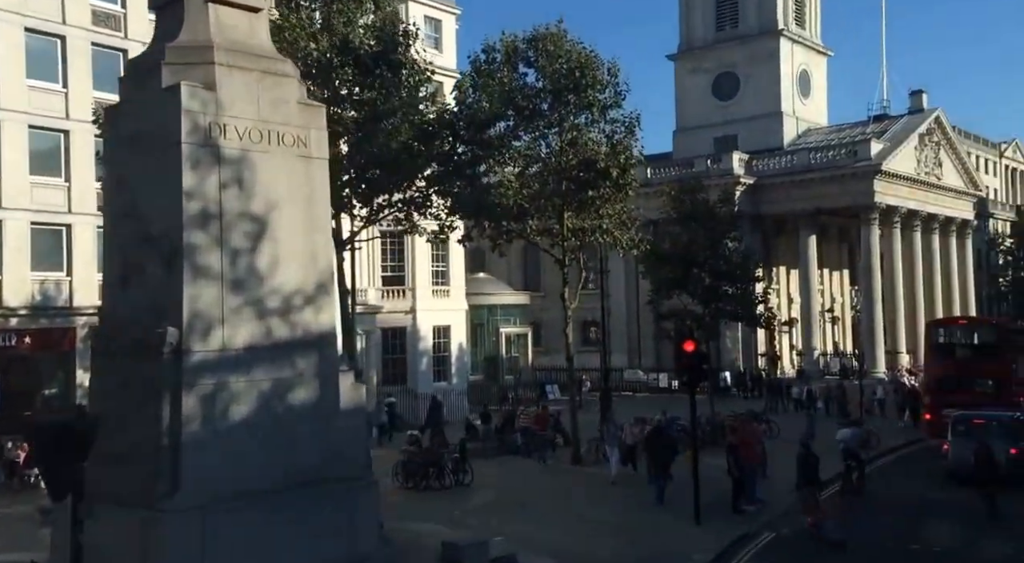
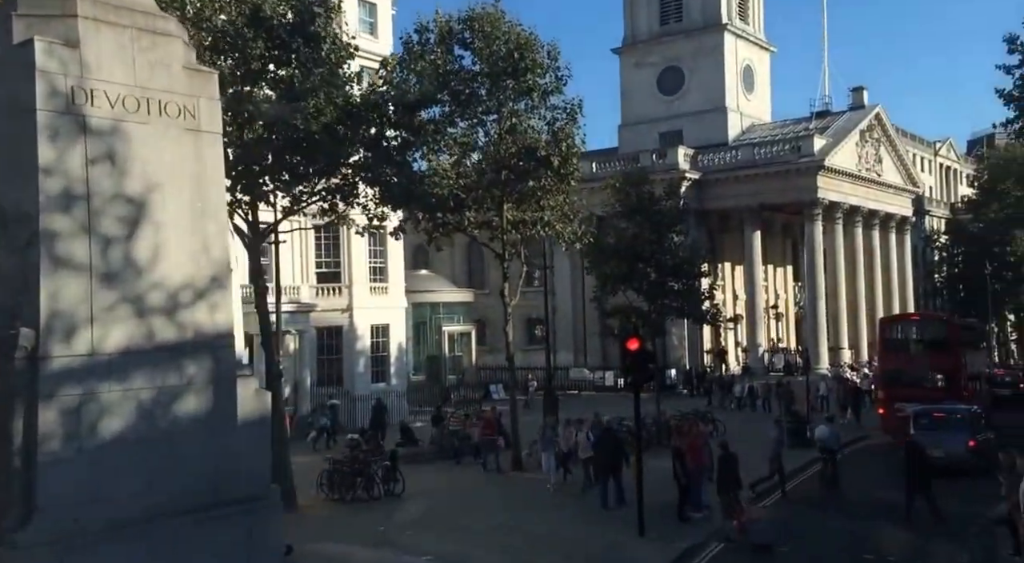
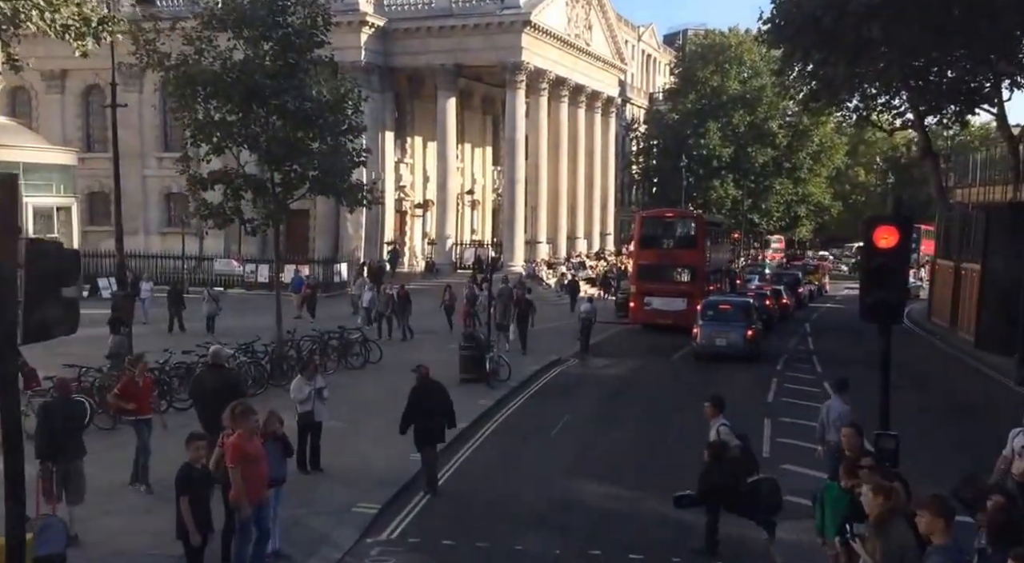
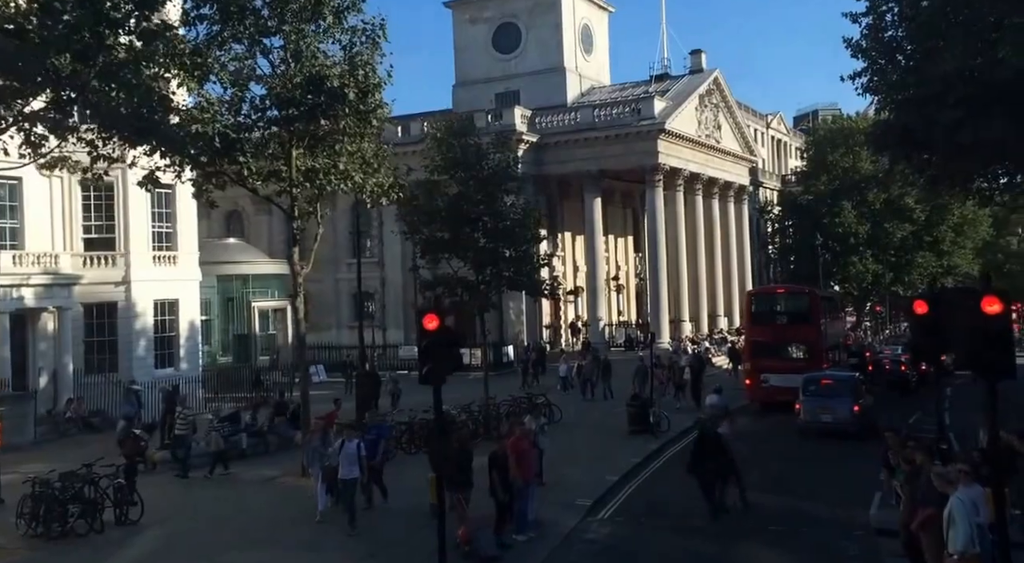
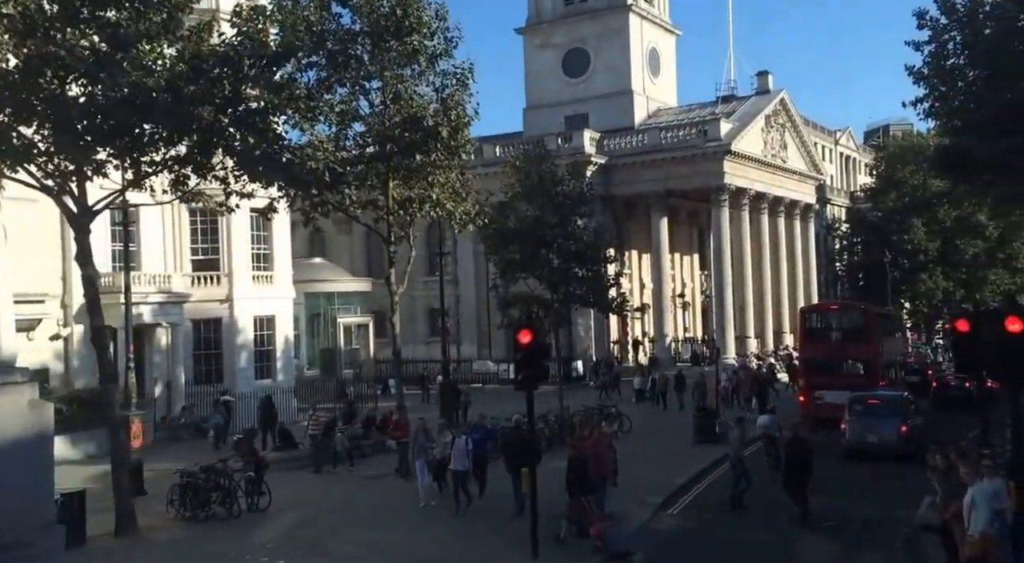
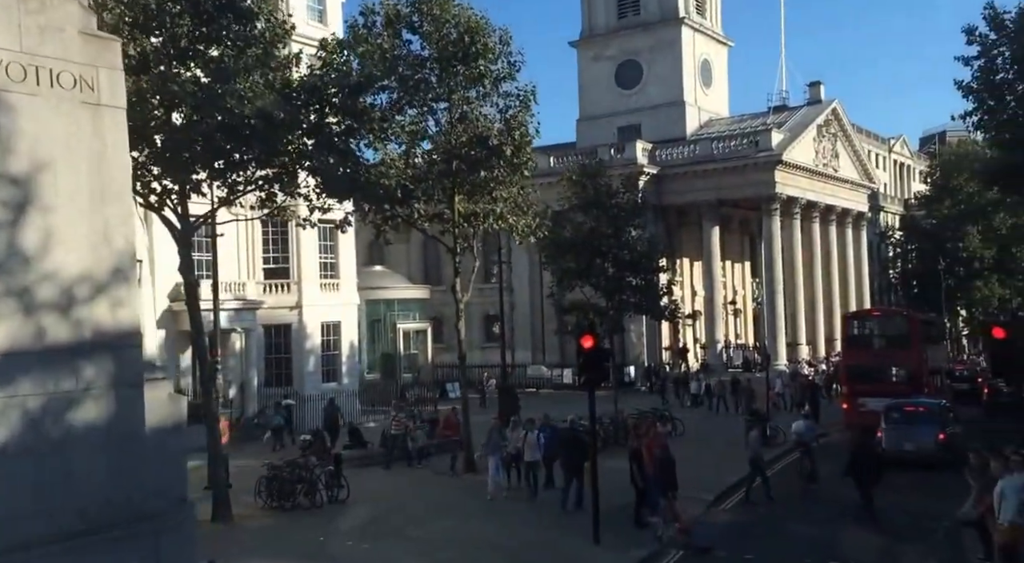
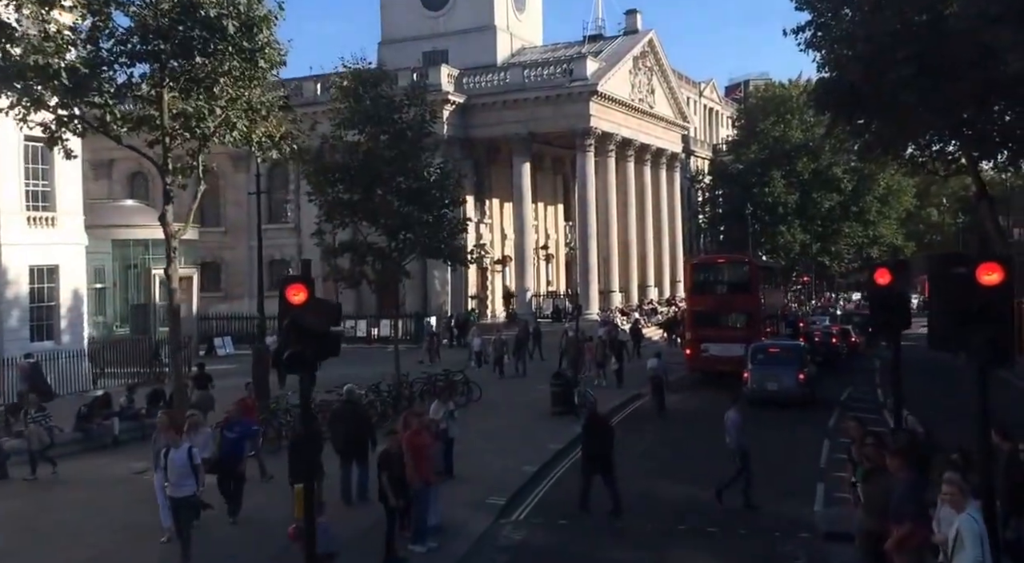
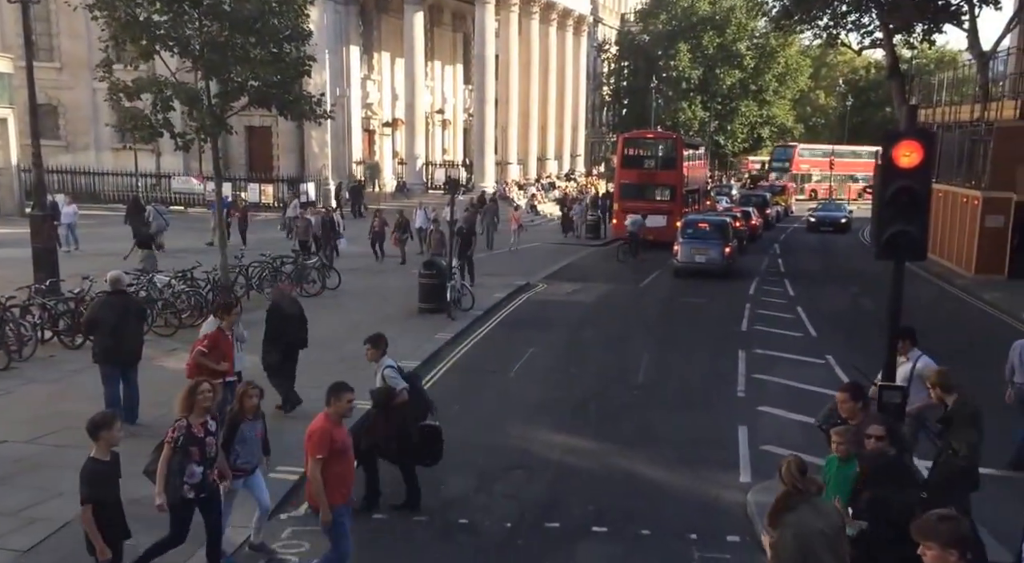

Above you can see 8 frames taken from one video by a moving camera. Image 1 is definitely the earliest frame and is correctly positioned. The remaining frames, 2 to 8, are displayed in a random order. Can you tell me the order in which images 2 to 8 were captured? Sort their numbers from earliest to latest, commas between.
2, 6, 5, 4, 7, 3, 8
